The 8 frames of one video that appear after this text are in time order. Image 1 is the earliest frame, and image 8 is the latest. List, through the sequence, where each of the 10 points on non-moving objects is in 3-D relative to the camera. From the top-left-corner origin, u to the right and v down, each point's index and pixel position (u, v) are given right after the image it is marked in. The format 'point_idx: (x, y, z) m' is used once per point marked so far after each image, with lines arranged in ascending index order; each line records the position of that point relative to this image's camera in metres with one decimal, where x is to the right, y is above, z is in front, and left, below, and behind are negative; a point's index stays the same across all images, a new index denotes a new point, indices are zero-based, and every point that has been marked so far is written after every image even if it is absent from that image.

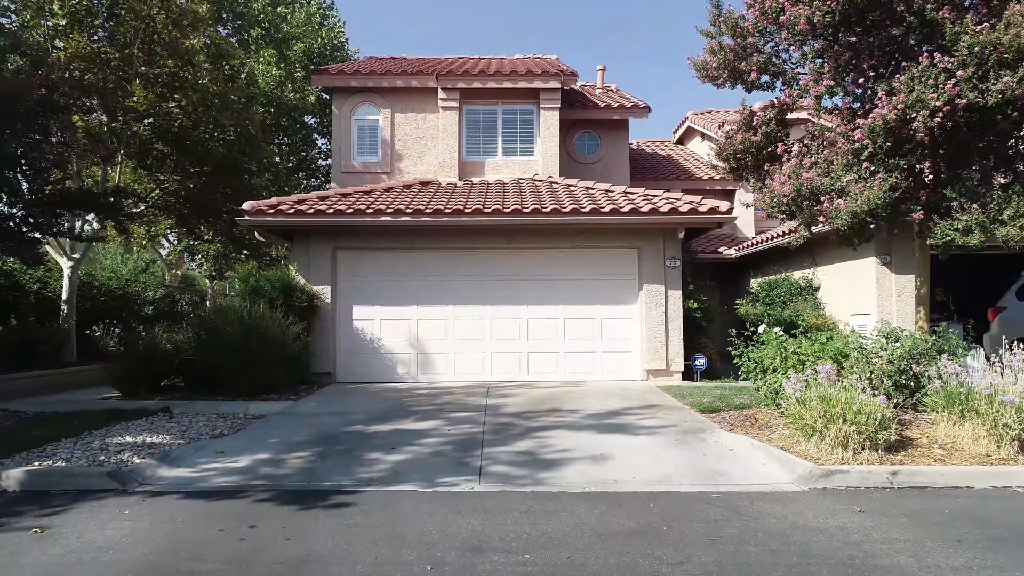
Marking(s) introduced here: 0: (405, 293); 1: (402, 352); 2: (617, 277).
0: (-2.4, -0.1, +12.3) m
1: (-2.4, -1.5, +12.2) m
2: (+2.4, +0.2, +12.4) m
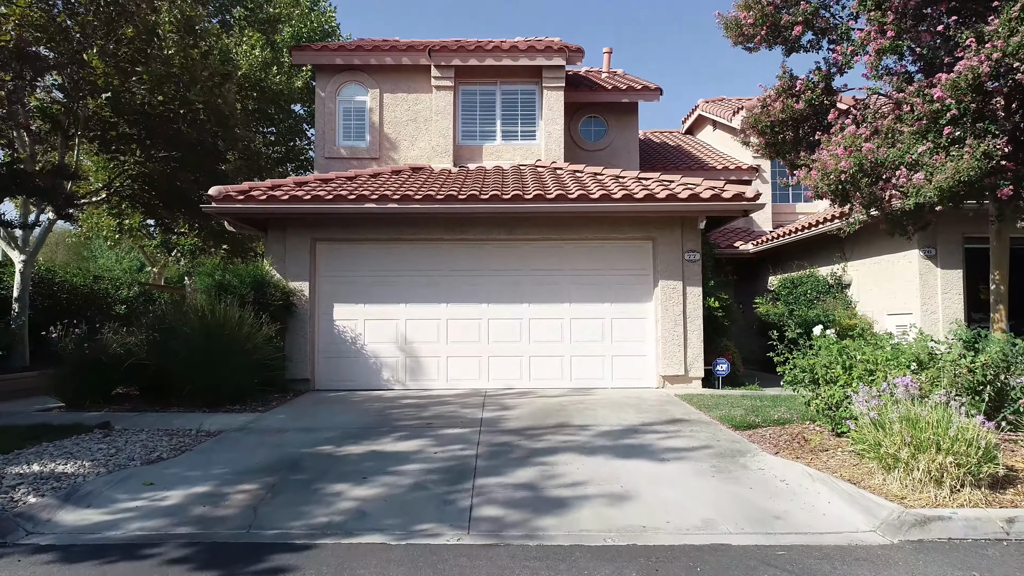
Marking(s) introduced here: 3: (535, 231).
0: (-2.4, 0.0, +11.1) m
1: (-2.4, -1.4, +10.9) m
2: (+2.4, +0.3, +11.1) m
3: (+0.4, +1.1, +11.0) m
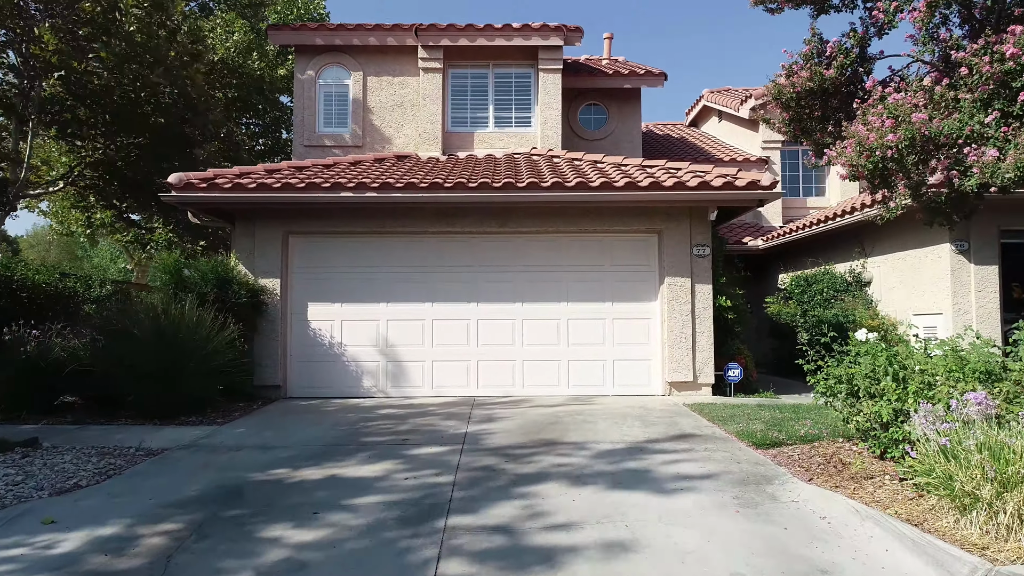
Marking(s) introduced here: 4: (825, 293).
0: (-2.5, 0.0, +10.1) m
1: (-2.6, -1.3, +9.9) m
2: (+2.2, +0.4, +10.1) m
3: (+0.3, +1.2, +10.0) m
4: (+7.1, -0.1, +12.5) m
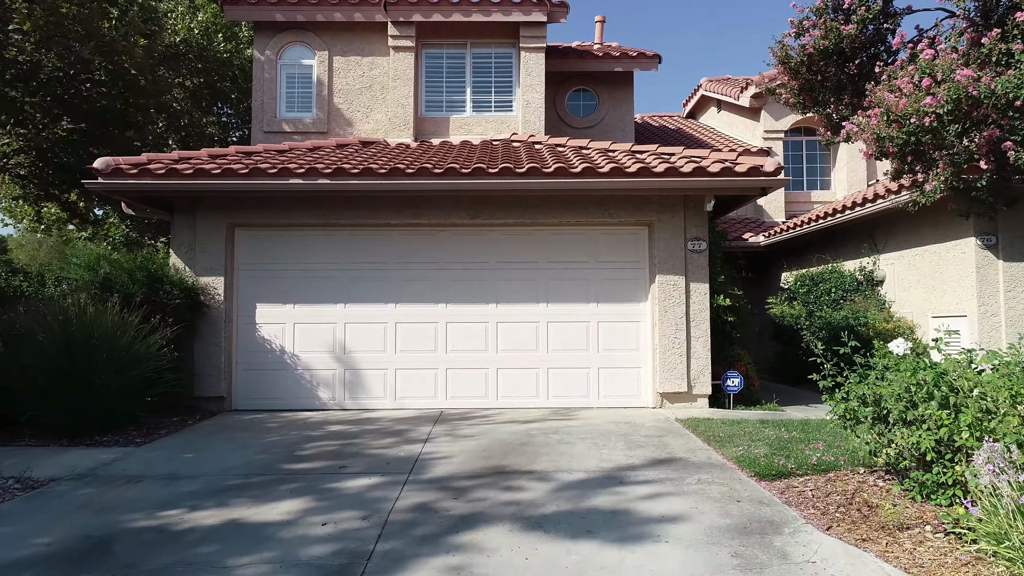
0: (-3.0, 0.0, +9.0) m
1: (-3.0, -1.3, +8.9) m
2: (+1.8, +0.4, +9.0) m
3: (-0.2, +1.2, +8.9) m
4: (+6.6, -0.1, +11.4) m
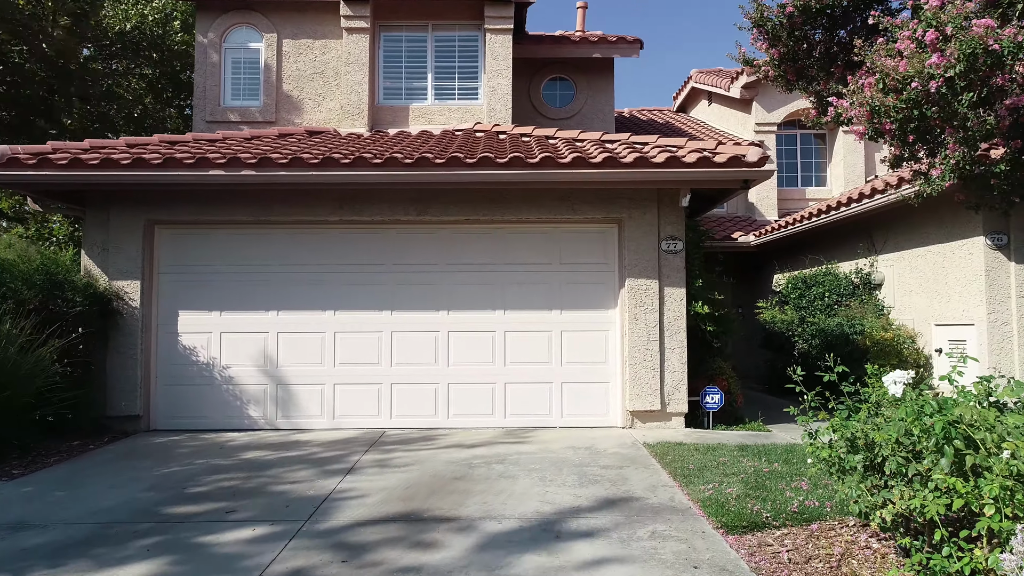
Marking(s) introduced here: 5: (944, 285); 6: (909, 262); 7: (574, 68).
0: (-3.7, -0.1, +8.0) m
1: (-3.7, -1.4, +7.9) m
2: (+1.1, +0.3, +8.1) m
3: (-0.8, +1.1, +7.9) m
4: (+6.0, -0.2, +10.4) m
5: (+6.8, 0.0, +8.6) m
6: (+6.8, +0.4, +9.4) m
7: (+1.5, +5.2, +13.0) m
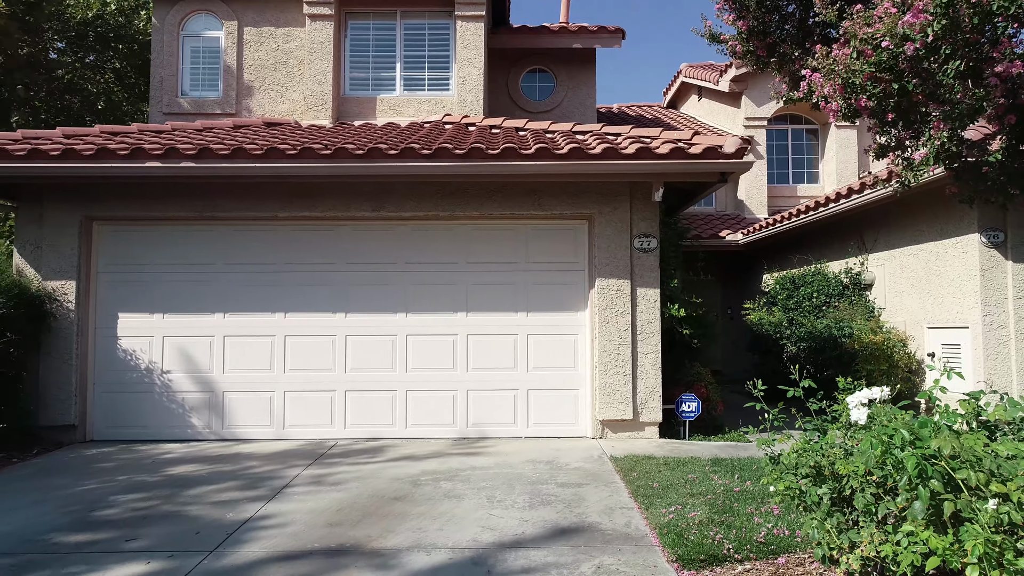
0: (-4.2, -0.1, +7.5) m
1: (-4.2, -1.4, +7.4) m
2: (+0.6, +0.3, +7.5) m
3: (-1.3, +1.1, +7.4) m
4: (+5.5, -0.2, +9.9) m
5: (+6.3, 0.0, +8.1) m
6: (+6.2, +0.4, +8.9) m
7: (+1.0, +5.2, +12.5) m
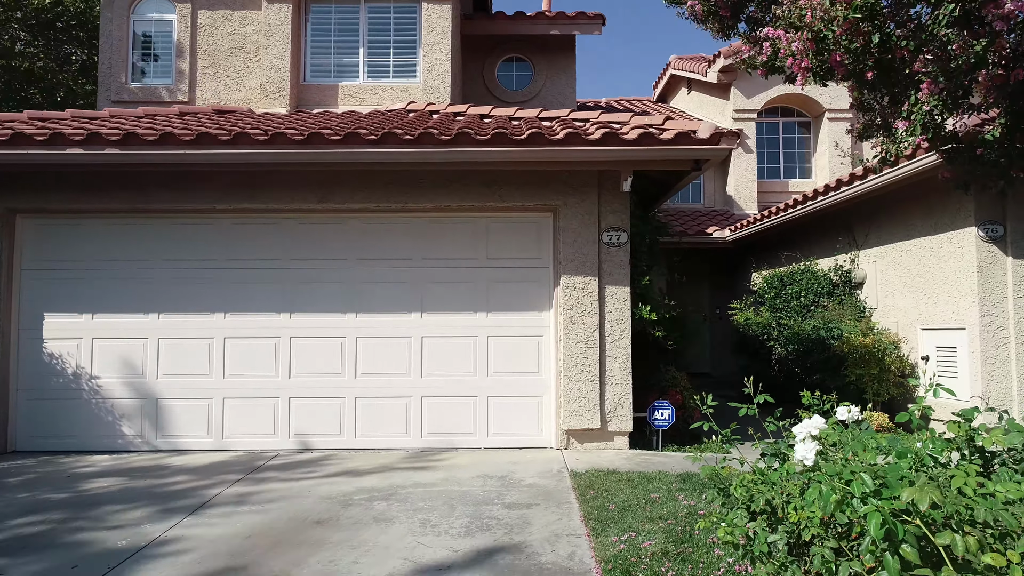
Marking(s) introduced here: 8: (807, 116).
0: (-4.7, 0.0, +6.9) m
1: (-4.8, -1.4, +6.8) m
2: (+0.1, +0.3, +7.0) m
3: (-1.9, +1.1, +6.9) m
4: (+4.9, -0.2, +9.4) m
5: (+5.7, +0.1, +7.5) m
6: (+5.7, +0.5, +8.3) m
7: (+0.4, +5.2, +11.9) m
8: (+7.9, +4.6, +14.7) m
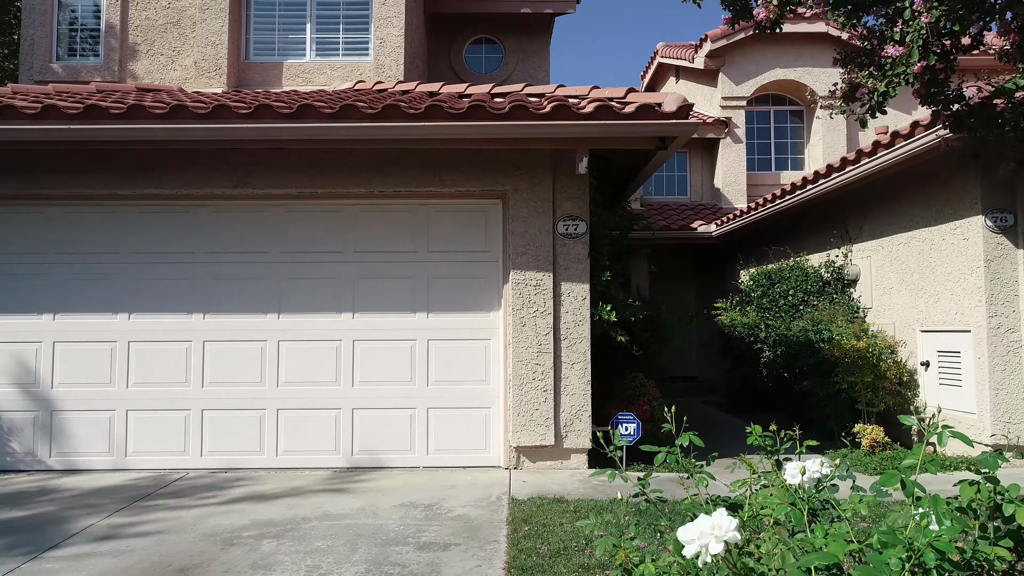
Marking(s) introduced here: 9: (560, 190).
0: (-5.3, 0.0, +6.1) m
1: (-5.4, -1.3, +6.0) m
2: (-0.6, +0.4, +6.1) m
3: (-2.5, +1.2, +6.0) m
4: (+4.3, -0.1, +8.5) m
5: (+5.1, +0.1, +6.7) m
6: (+5.1, +0.5, +7.5) m
7: (-0.2, +5.3, +11.1) m
8: (+7.2, +4.6, +13.8) m
9: (+0.5, +1.1, +6.0) m
